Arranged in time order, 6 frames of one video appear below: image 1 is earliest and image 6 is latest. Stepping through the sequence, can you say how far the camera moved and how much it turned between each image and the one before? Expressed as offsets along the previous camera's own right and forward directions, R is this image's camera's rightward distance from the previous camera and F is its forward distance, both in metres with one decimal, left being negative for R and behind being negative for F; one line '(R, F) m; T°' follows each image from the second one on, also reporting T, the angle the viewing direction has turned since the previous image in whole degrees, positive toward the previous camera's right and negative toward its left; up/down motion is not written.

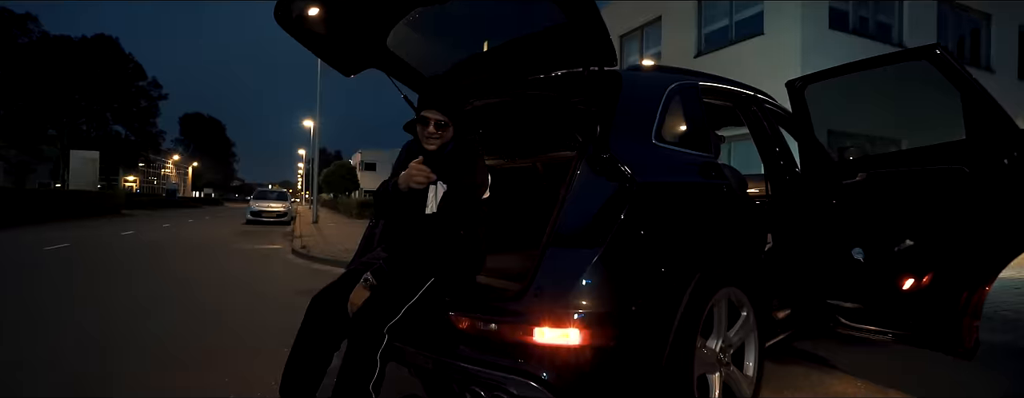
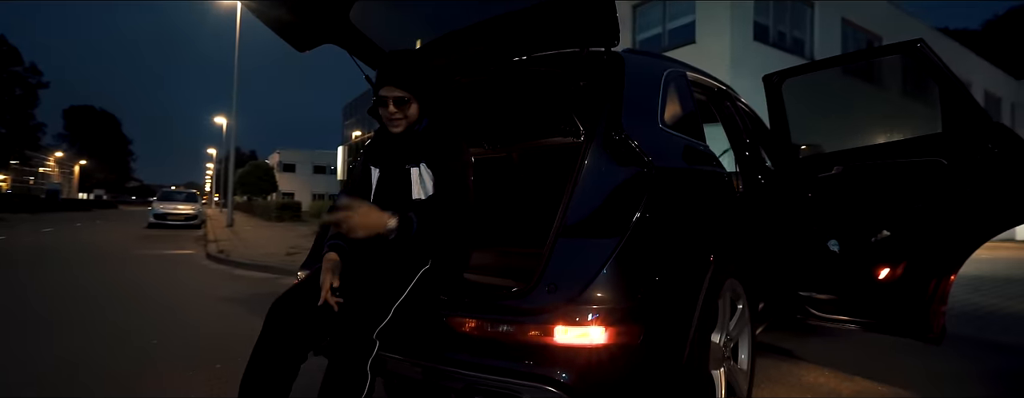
(-0.3, +0.2) m; +8°
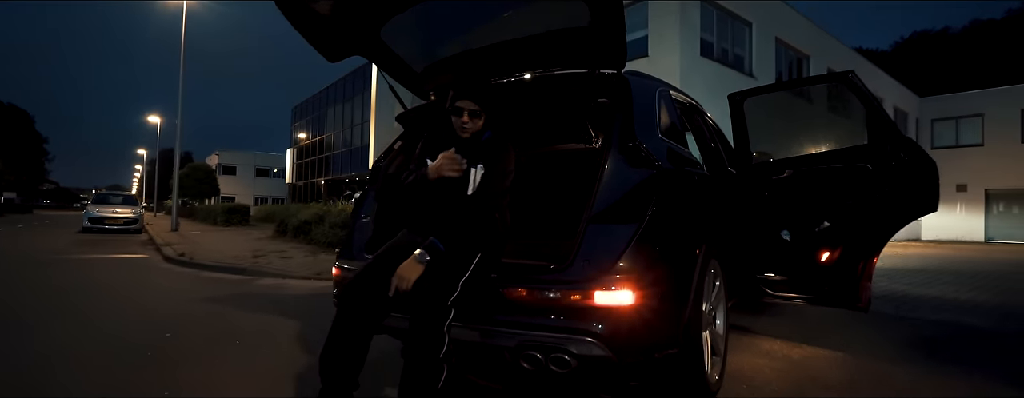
(-0.4, -0.5) m; +6°
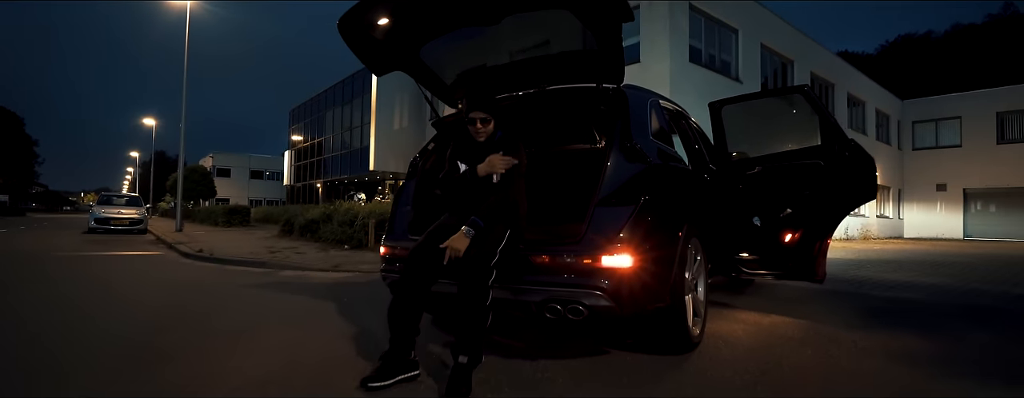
(-0.2, -0.7) m; +1°
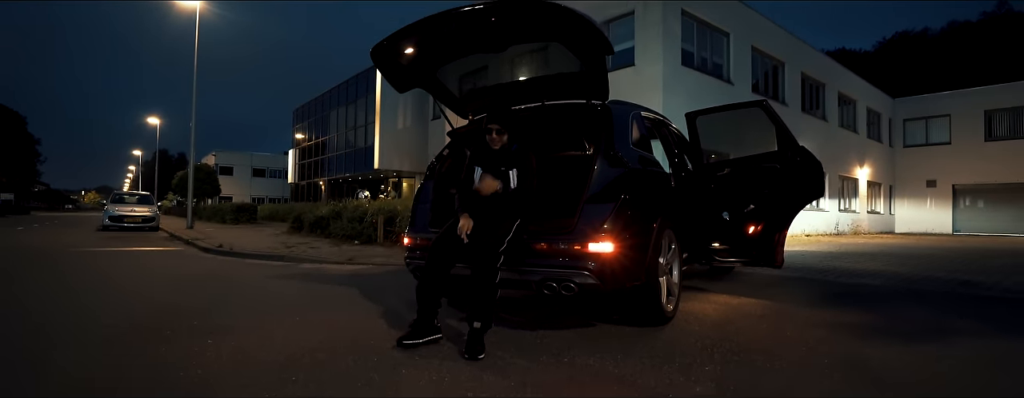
(0.0, -0.8) m; 0°
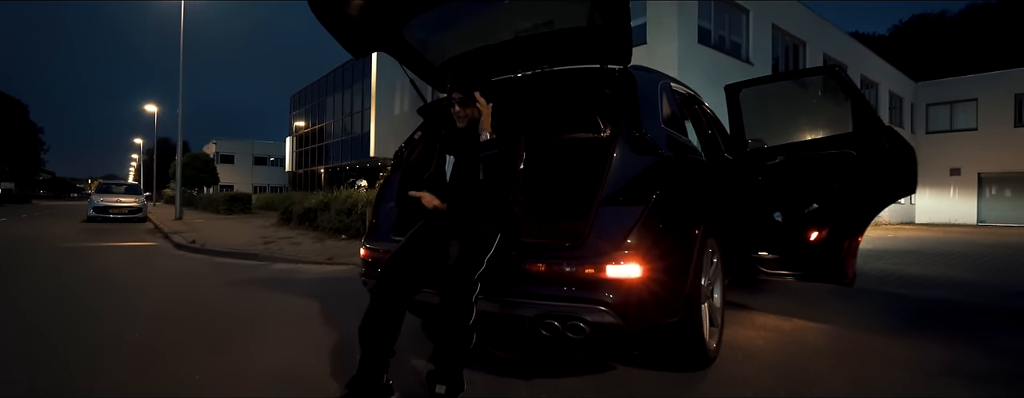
(+0.1, +1.2) m; -1°
